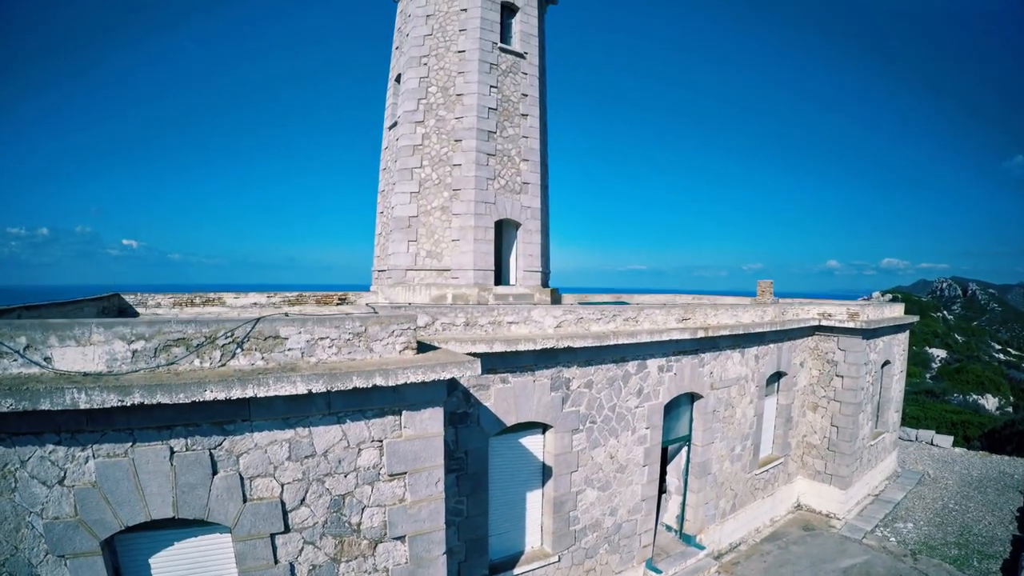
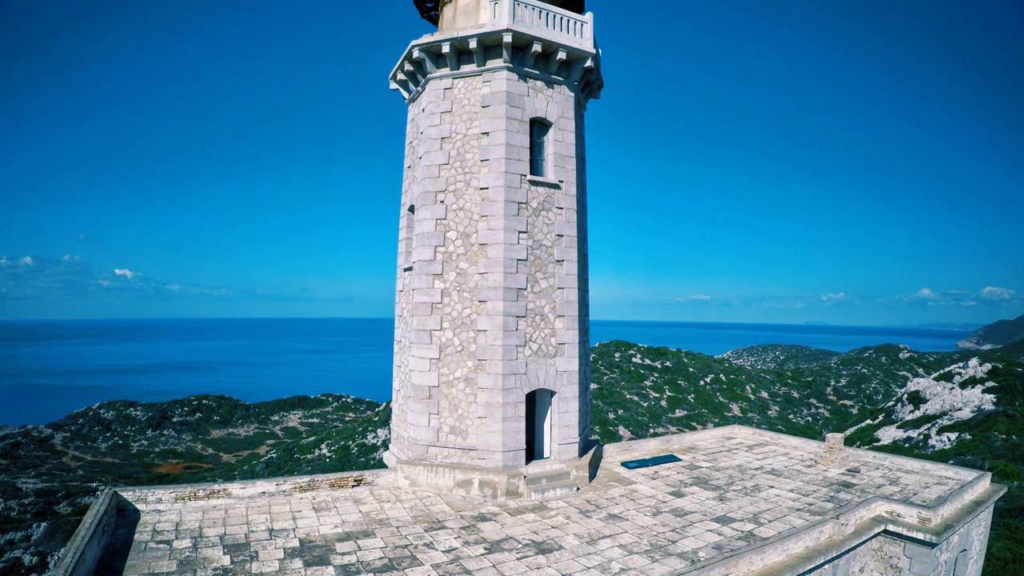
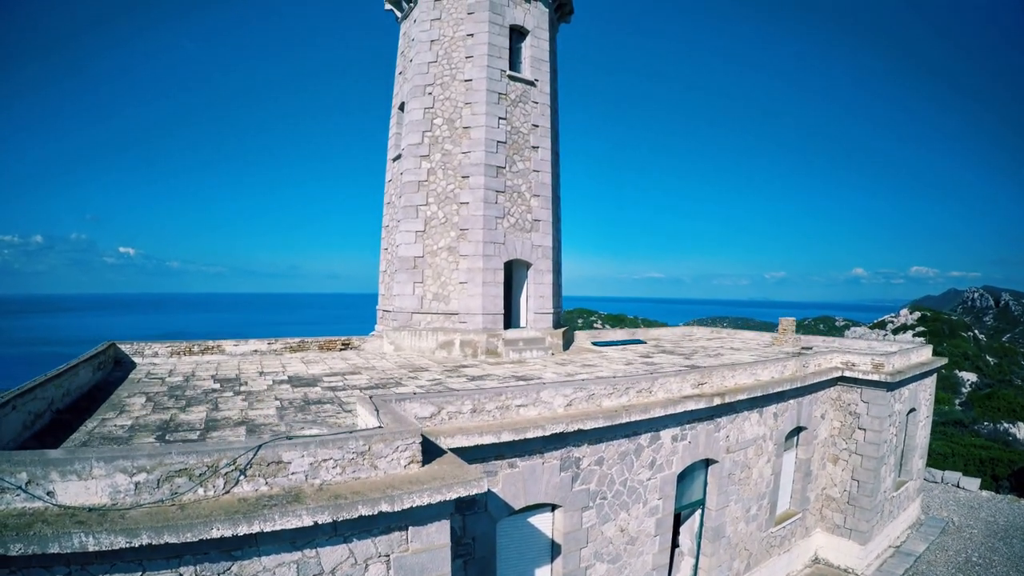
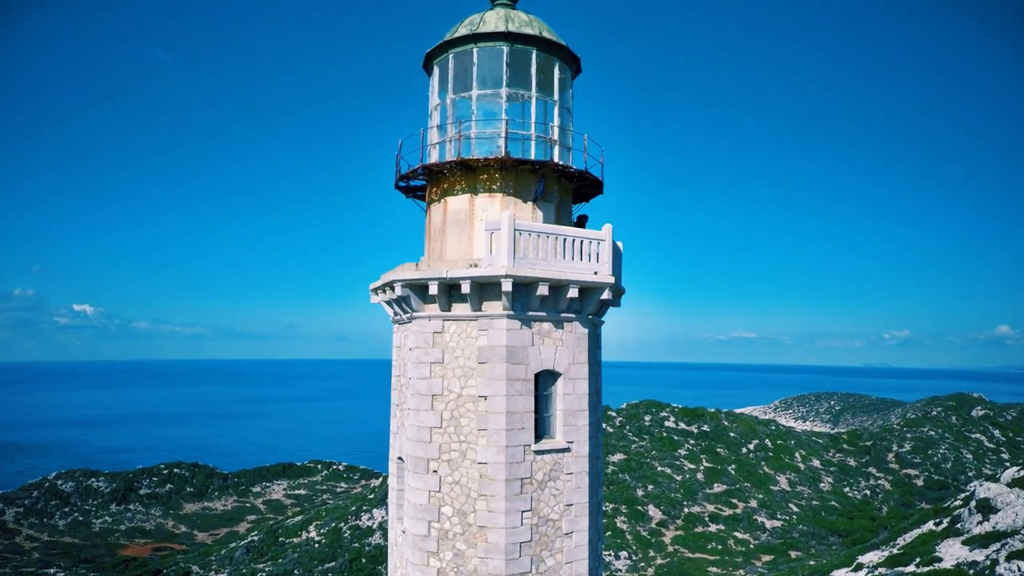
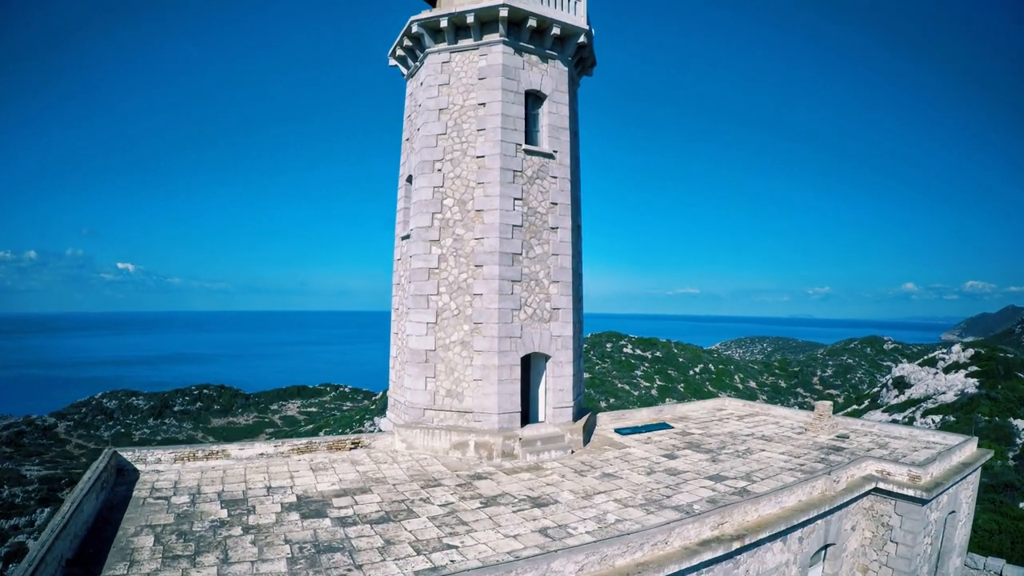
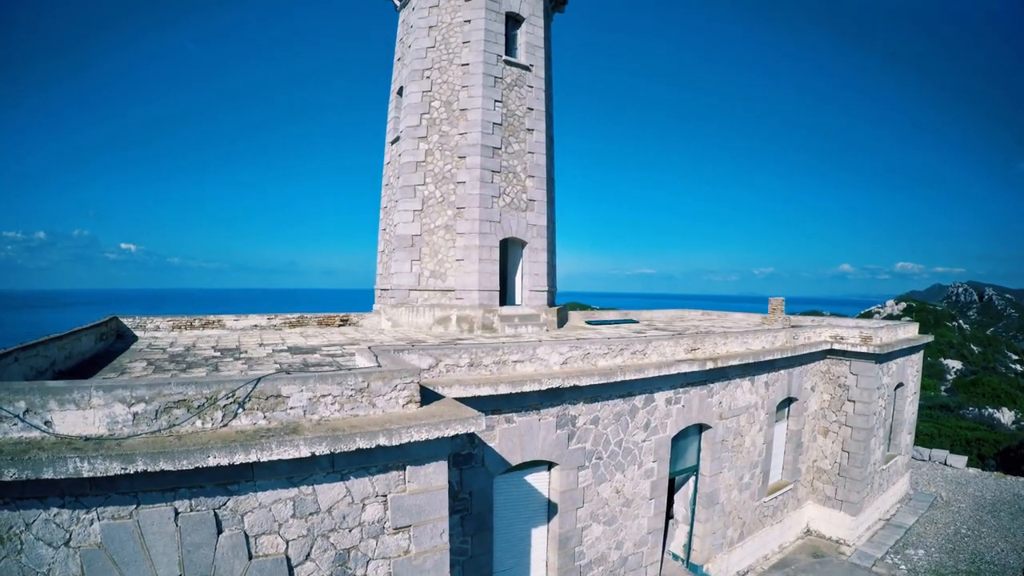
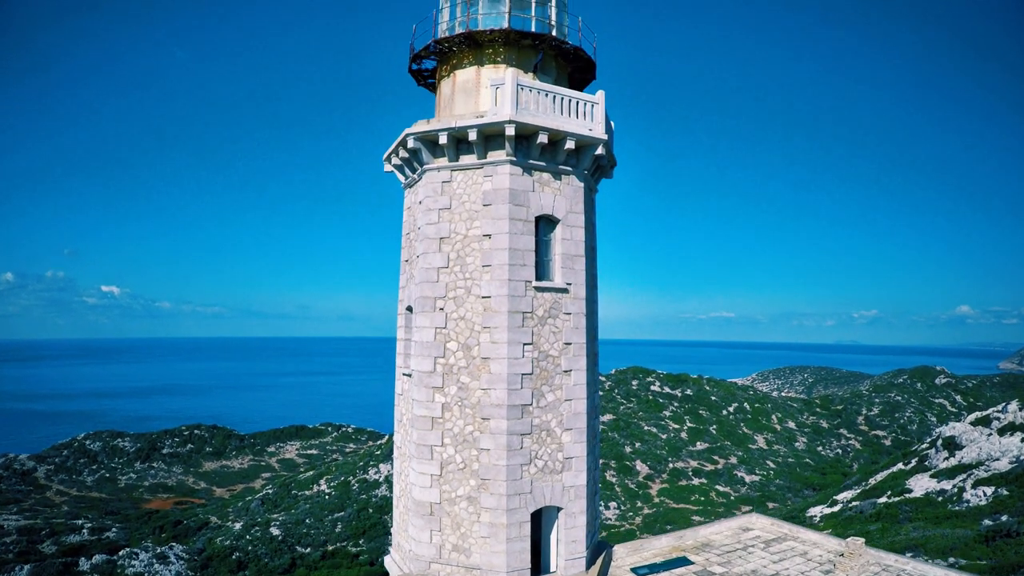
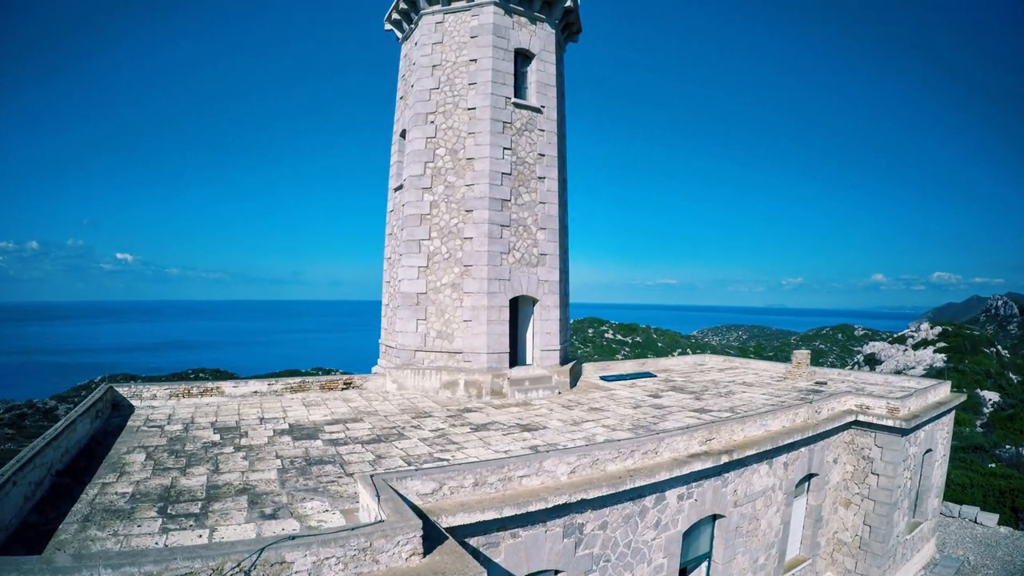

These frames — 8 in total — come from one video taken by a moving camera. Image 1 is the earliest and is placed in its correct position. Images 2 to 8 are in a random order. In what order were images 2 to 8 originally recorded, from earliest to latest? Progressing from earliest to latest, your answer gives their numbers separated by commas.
6, 3, 8, 5, 2, 7, 4
